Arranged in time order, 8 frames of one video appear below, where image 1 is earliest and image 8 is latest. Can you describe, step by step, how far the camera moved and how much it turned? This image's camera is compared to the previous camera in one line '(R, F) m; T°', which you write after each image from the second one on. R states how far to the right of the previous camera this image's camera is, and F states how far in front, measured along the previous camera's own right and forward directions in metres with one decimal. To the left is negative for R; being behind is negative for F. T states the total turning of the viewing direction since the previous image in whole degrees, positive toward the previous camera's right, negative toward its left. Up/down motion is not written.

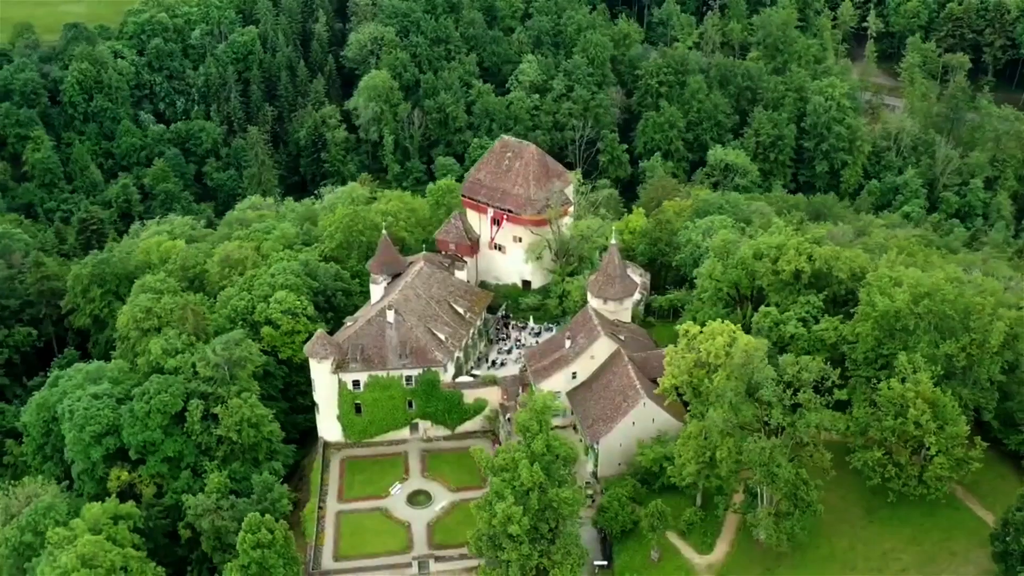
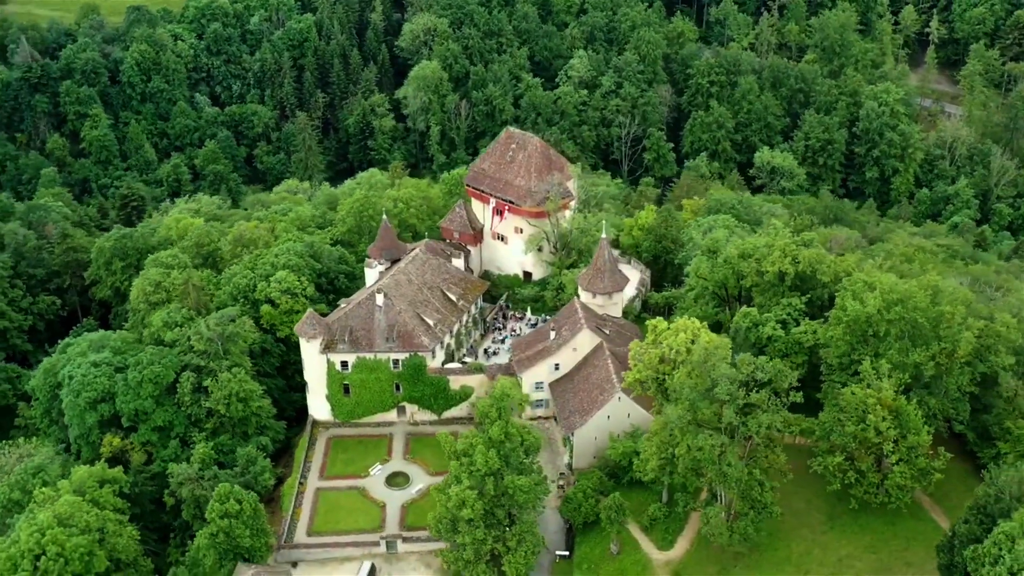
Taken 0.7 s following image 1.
(+5.4, -0.4) m; -4°
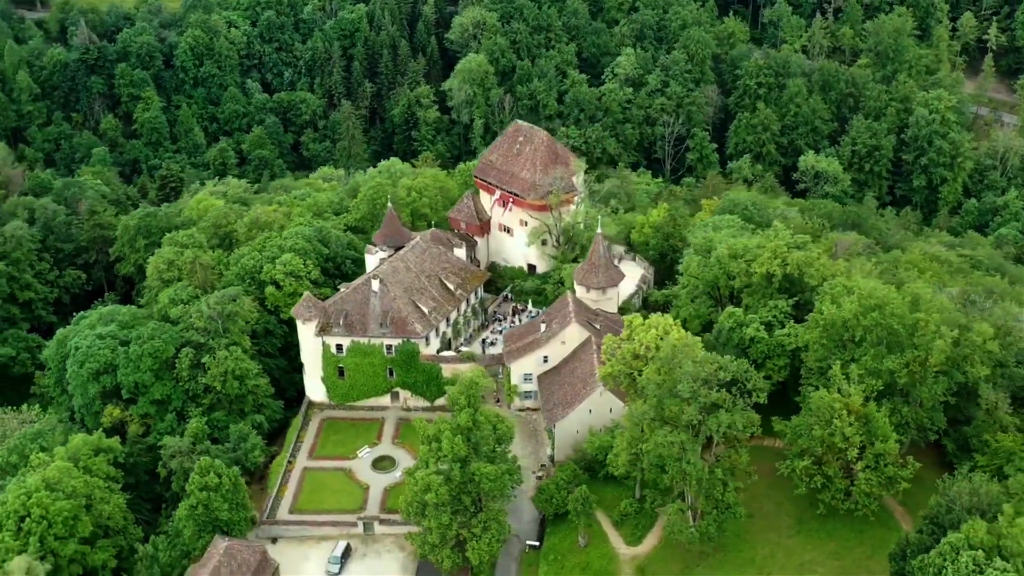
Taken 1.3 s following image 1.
(+4.7, -0.4) m; -4°
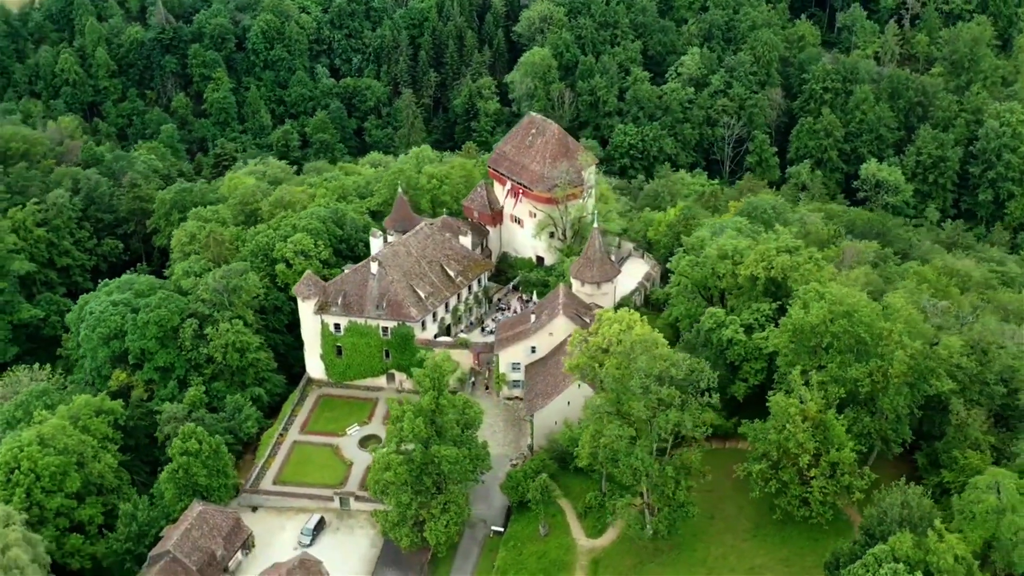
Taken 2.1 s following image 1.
(+6.2, -0.4) m; -5°
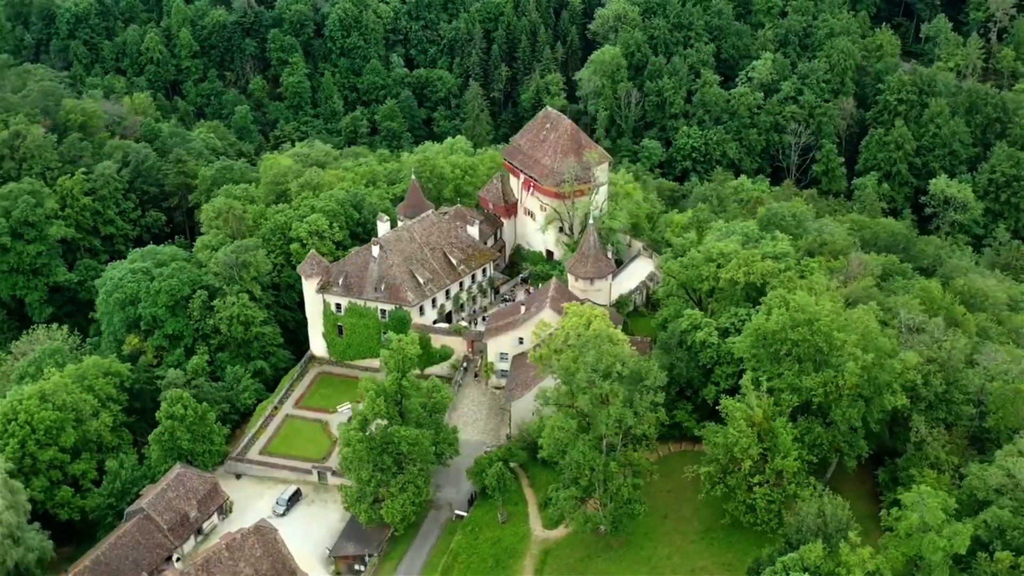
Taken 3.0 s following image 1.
(+6.9, -0.4) m; -5°
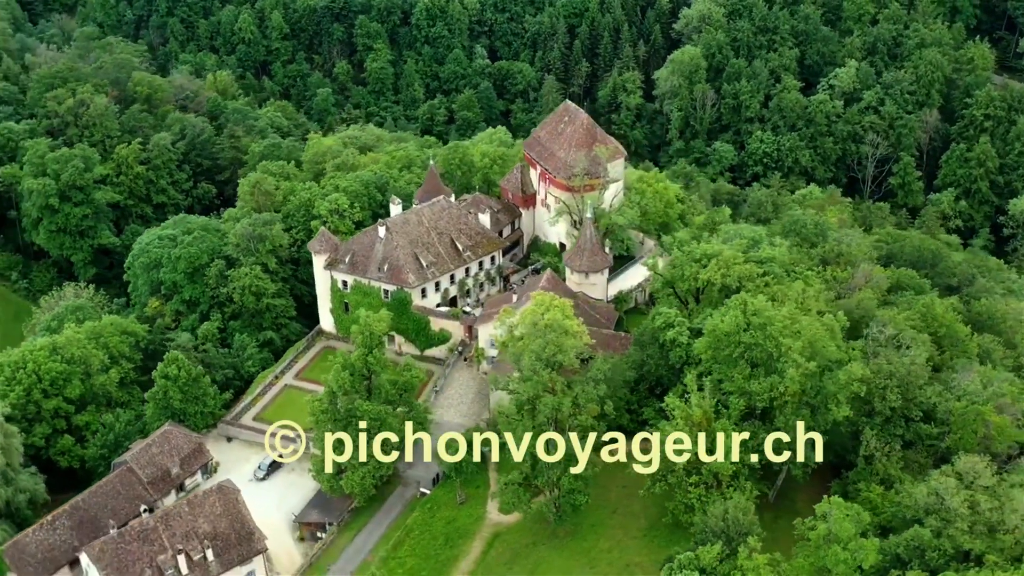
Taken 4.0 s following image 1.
(+7.7, -0.4) m; -6°
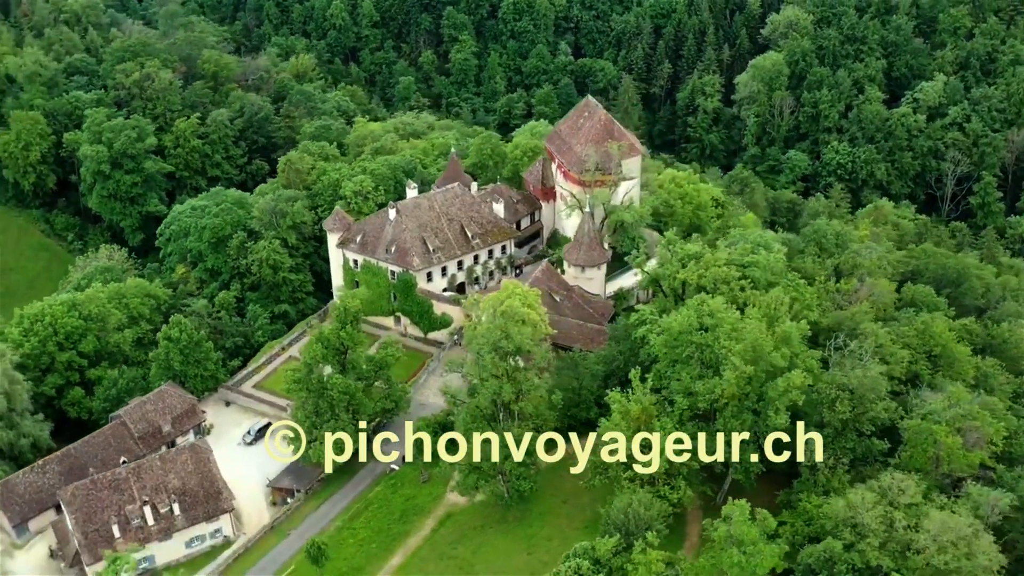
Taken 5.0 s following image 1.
(+7.7, -0.4) m; -6°
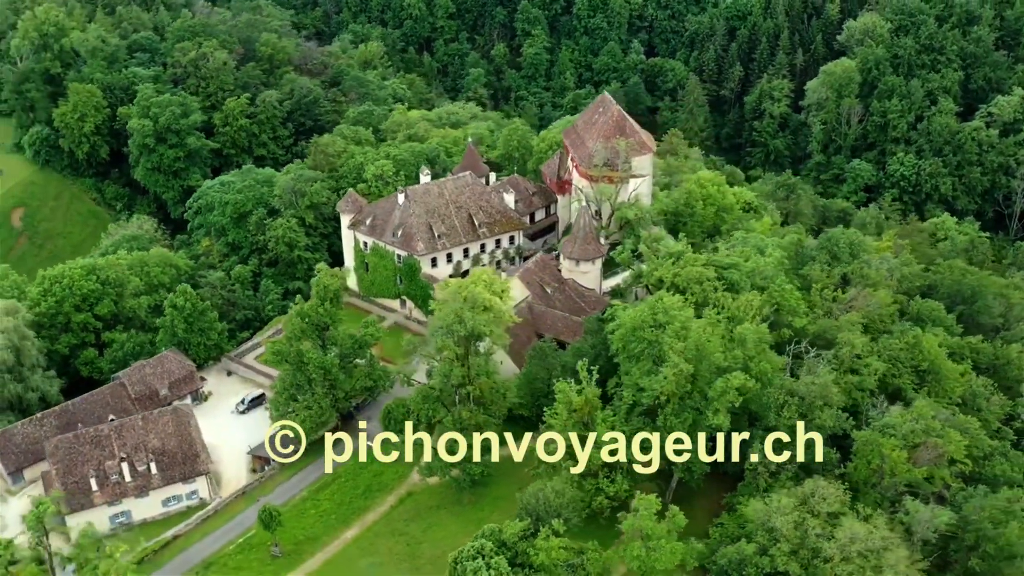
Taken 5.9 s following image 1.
(+6.9, -0.4) m; -5°
